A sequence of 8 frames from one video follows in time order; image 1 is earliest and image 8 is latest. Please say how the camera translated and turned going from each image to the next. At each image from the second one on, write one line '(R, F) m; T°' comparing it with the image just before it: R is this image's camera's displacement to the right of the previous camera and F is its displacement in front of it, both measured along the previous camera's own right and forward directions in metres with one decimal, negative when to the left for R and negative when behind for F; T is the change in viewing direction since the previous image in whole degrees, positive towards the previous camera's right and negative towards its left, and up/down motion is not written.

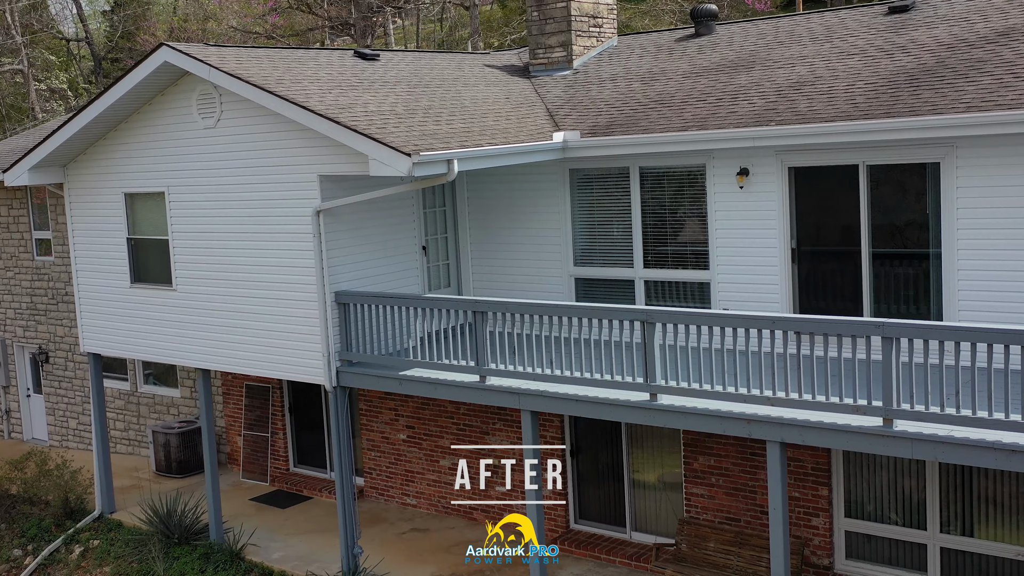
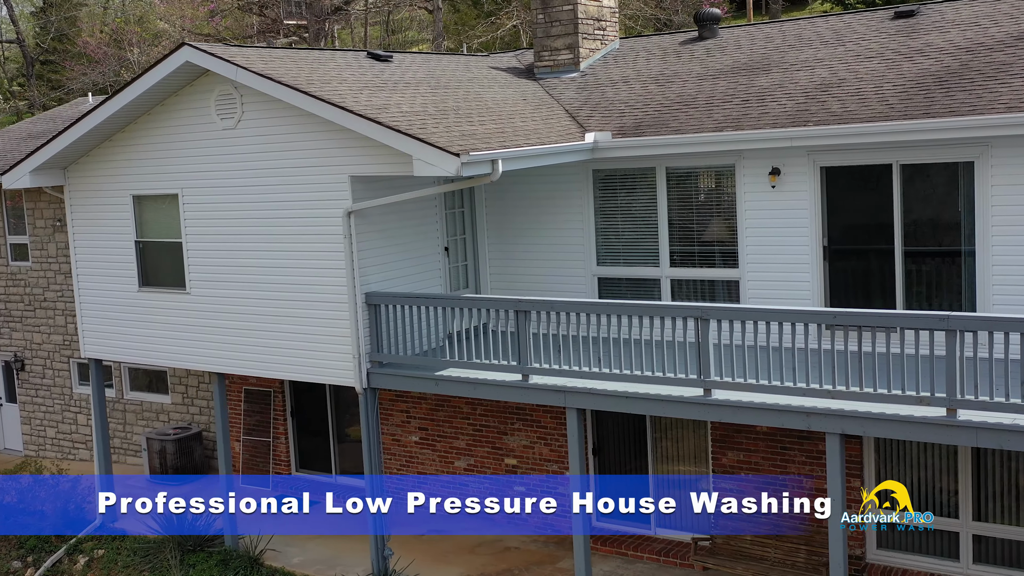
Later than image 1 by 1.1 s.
(-1.0, 0.0) m; +4°
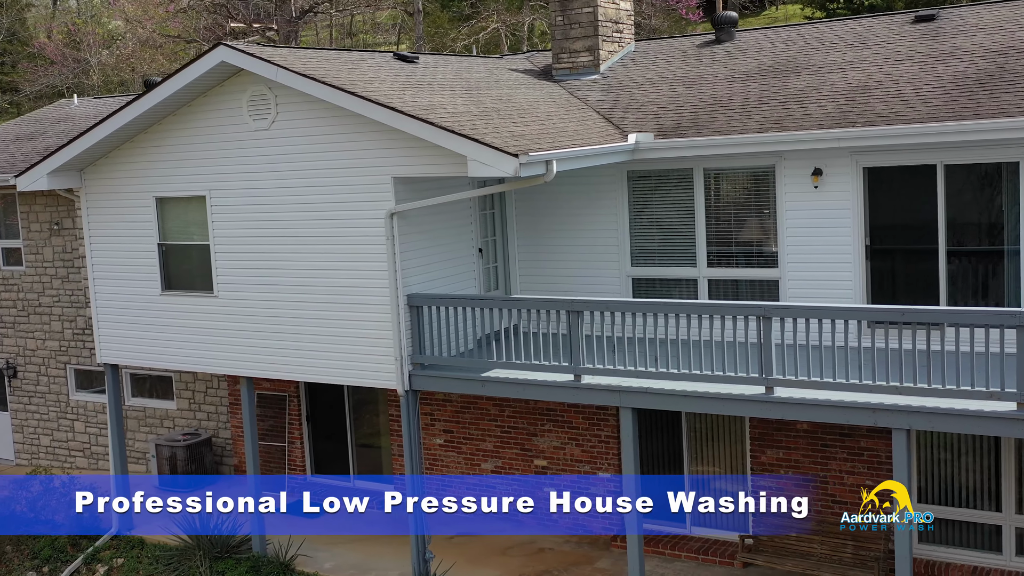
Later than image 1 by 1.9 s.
(-0.9, 0.0) m; +3°
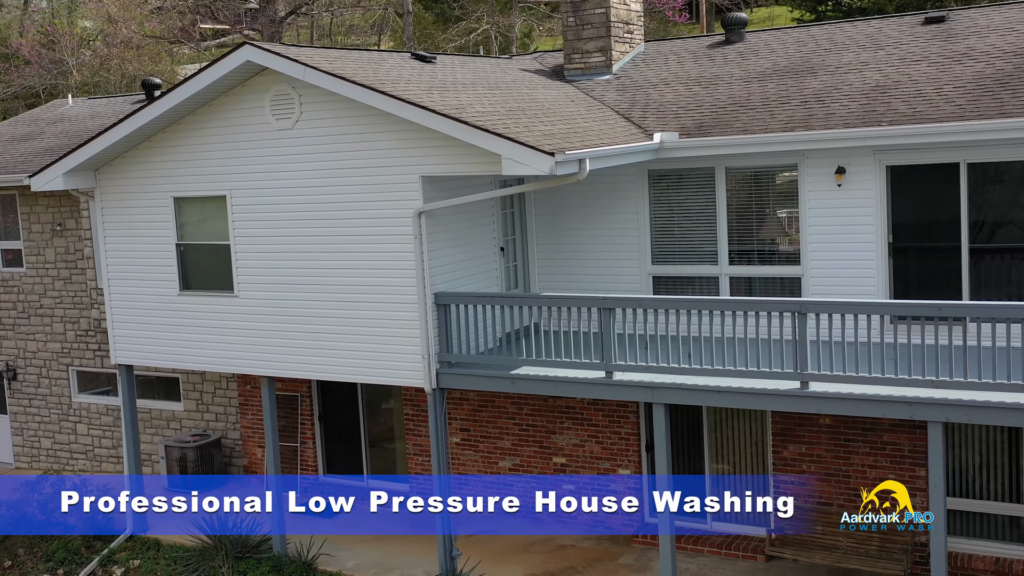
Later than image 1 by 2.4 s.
(-0.6, -0.1) m; +1°
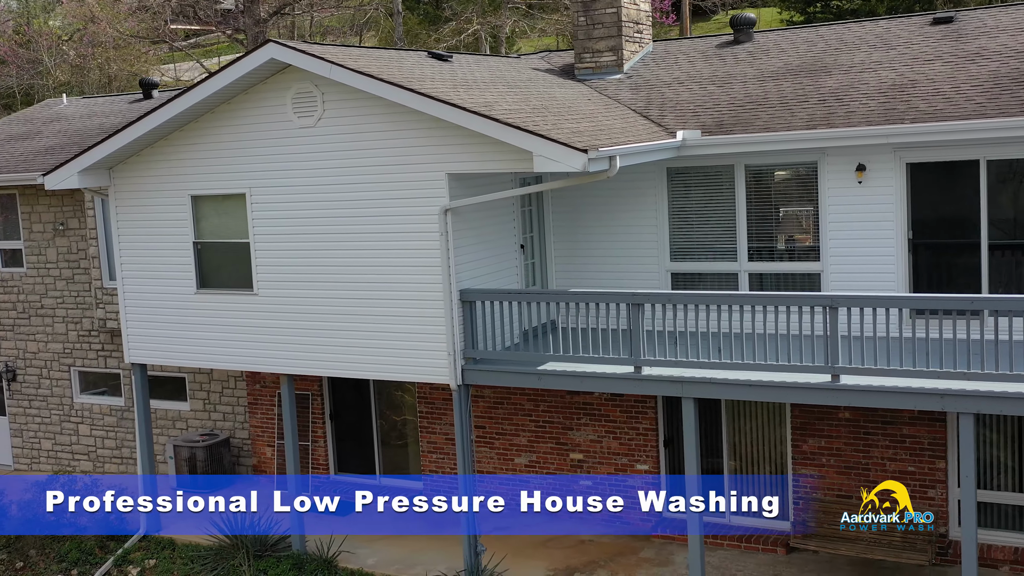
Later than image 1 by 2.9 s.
(-0.5, -0.1) m; +1°
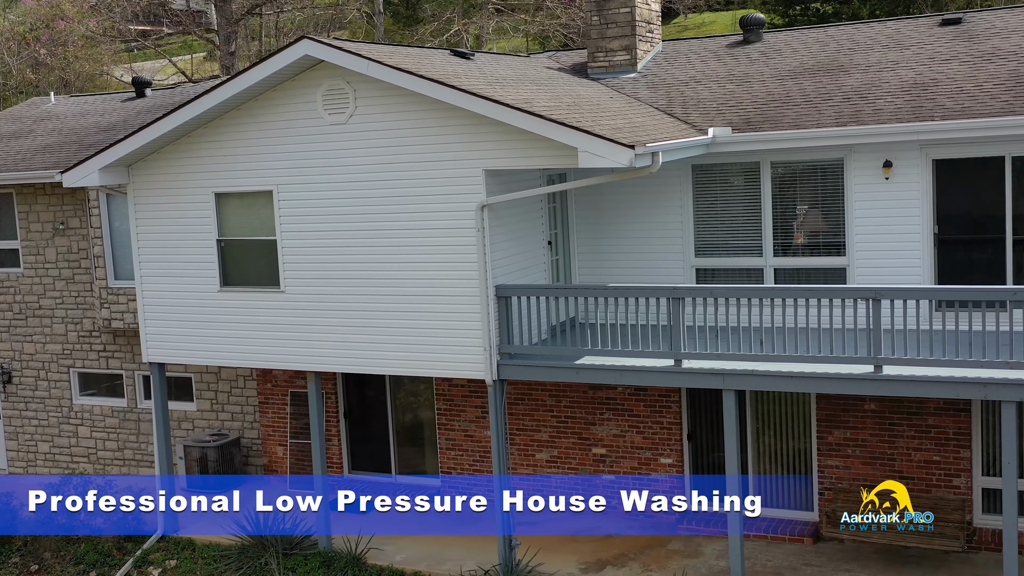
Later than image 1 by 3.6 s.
(-0.8, -0.1) m; +2°
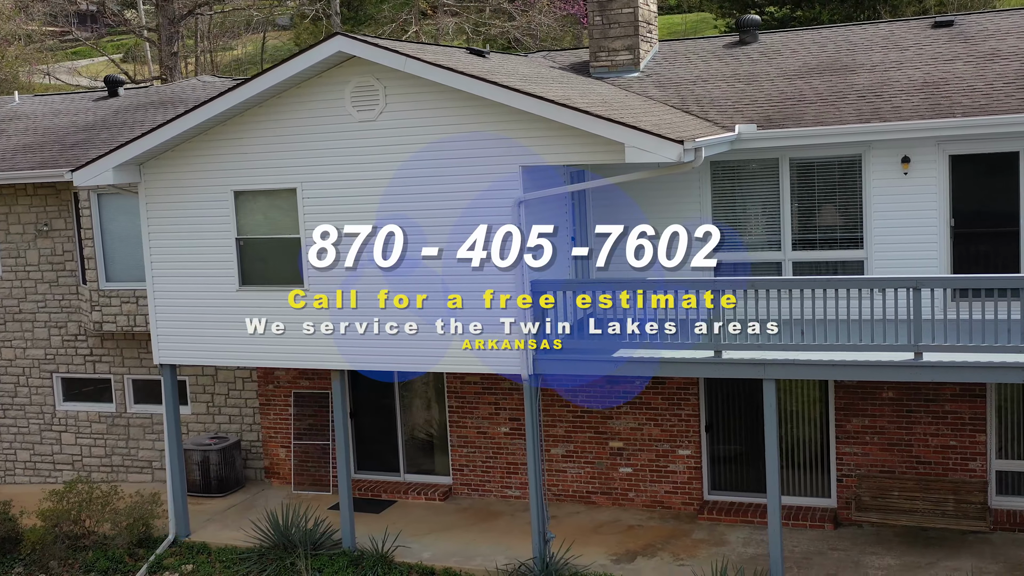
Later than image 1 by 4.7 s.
(-1.2, 0.0) m; +4°
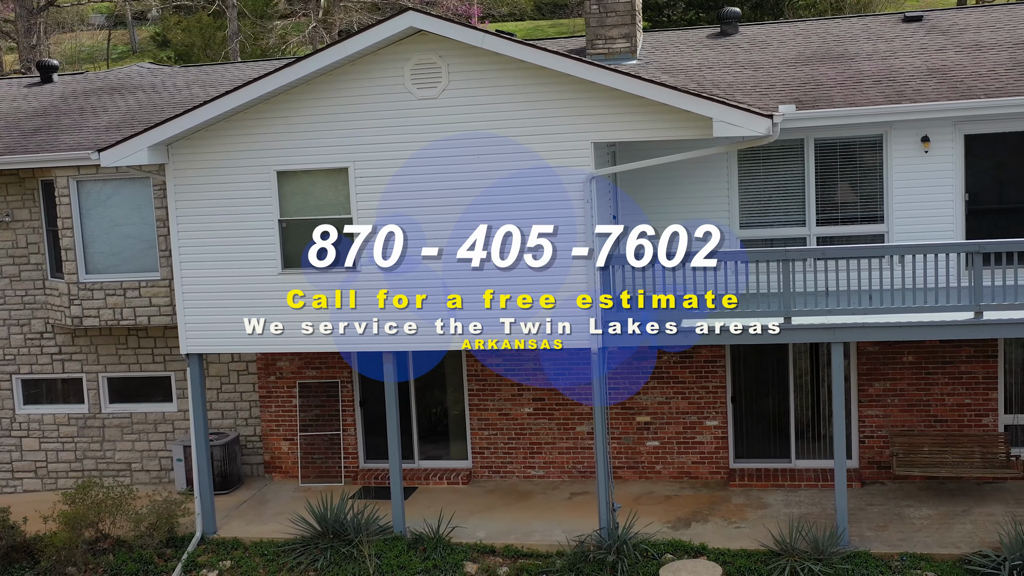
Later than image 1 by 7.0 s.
(-2.5, +0.1) m; +9°
